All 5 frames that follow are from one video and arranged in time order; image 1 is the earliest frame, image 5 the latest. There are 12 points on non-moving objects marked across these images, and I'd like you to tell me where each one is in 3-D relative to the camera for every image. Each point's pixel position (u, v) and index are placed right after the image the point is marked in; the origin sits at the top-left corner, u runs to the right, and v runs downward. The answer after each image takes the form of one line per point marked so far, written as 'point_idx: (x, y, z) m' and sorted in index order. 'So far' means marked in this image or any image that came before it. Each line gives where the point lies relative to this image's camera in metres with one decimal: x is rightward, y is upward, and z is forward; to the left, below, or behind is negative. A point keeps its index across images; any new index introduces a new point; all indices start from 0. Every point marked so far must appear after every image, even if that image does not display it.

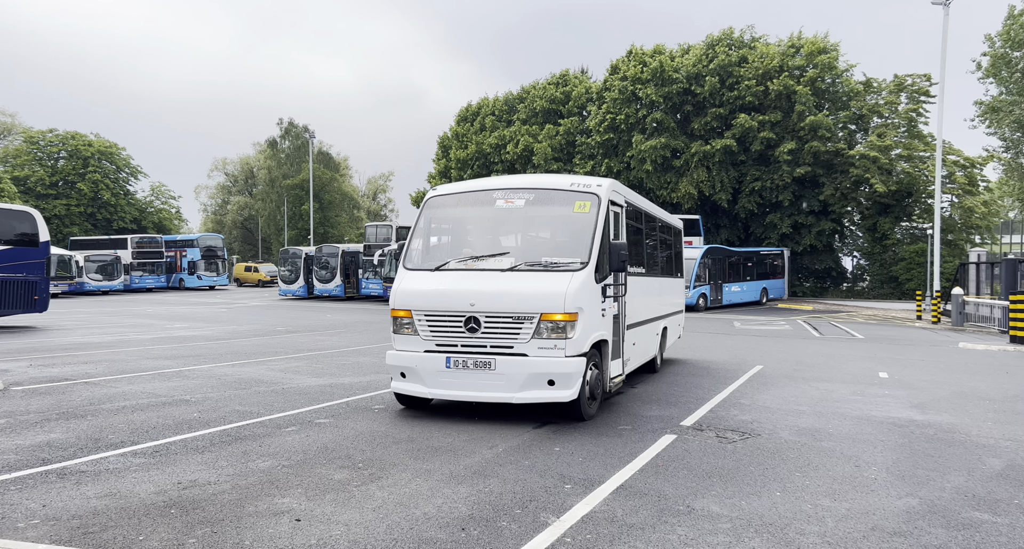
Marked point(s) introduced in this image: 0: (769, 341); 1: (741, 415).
0: (+6.9, -1.8, +18.7) m
1: (+2.7, -1.6, +8.2) m
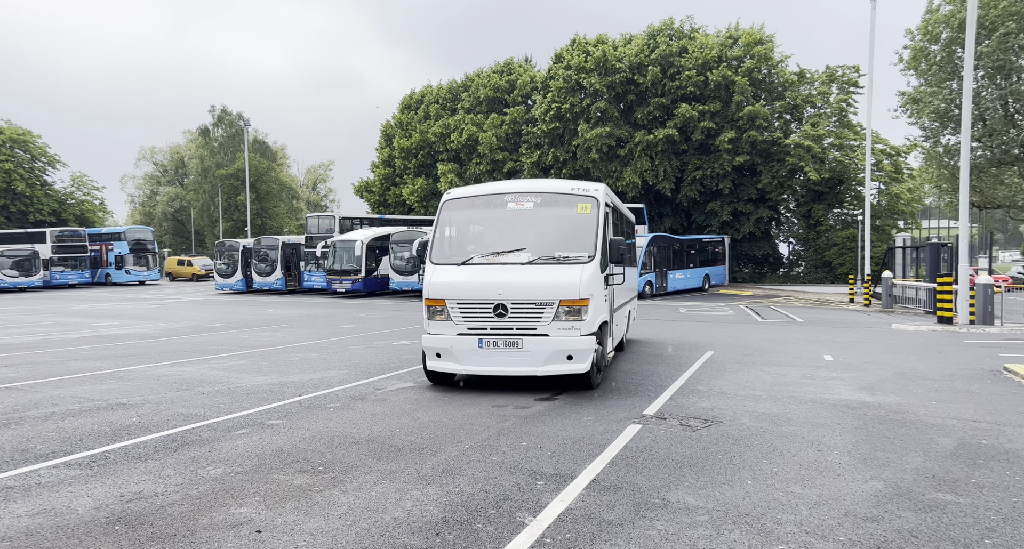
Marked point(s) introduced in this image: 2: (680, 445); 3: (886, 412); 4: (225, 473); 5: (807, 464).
0: (+5.6, -1.4, +19.0) m
1: (+2.2, -1.5, +8.2) m
2: (+1.5, -1.5, +6.1) m
3: (+4.1, -1.5, +7.6) m
4: (-2.2, -1.5, +5.4) m
5: (+2.4, -1.5, +5.6) m
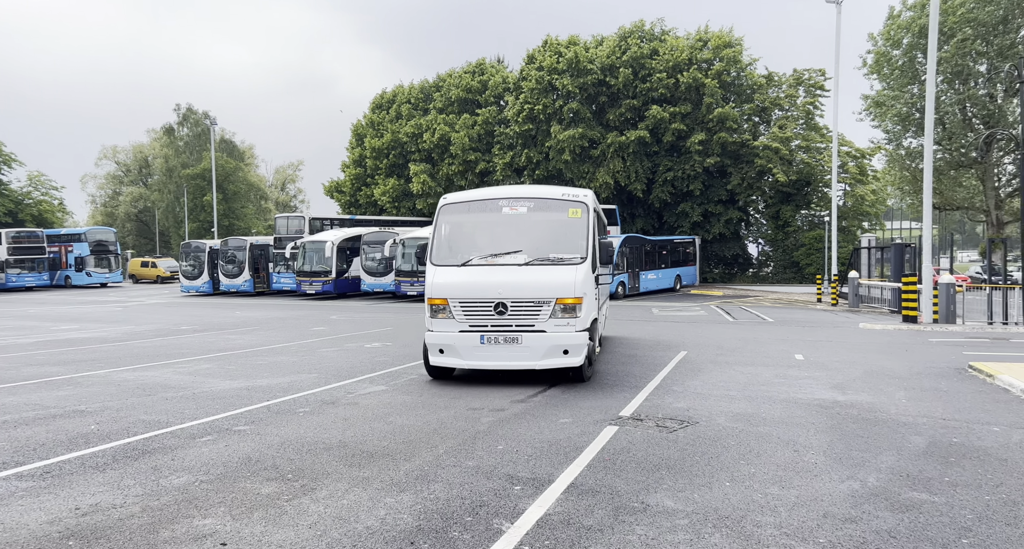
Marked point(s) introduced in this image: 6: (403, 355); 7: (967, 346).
0: (+4.8, -1.4, +19.2) m
1: (+1.9, -1.5, +8.2) m
2: (+1.3, -1.5, +6.1) m
3: (+3.8, -1.5, +7.6) m
4: (-2.4, -1.6, +5.2) m
5: (+2.2, -1.5, +5.5) m
6: (-2.0, -1.5, +13.0) m
7: (+9.1, -1.4, +13.9) m
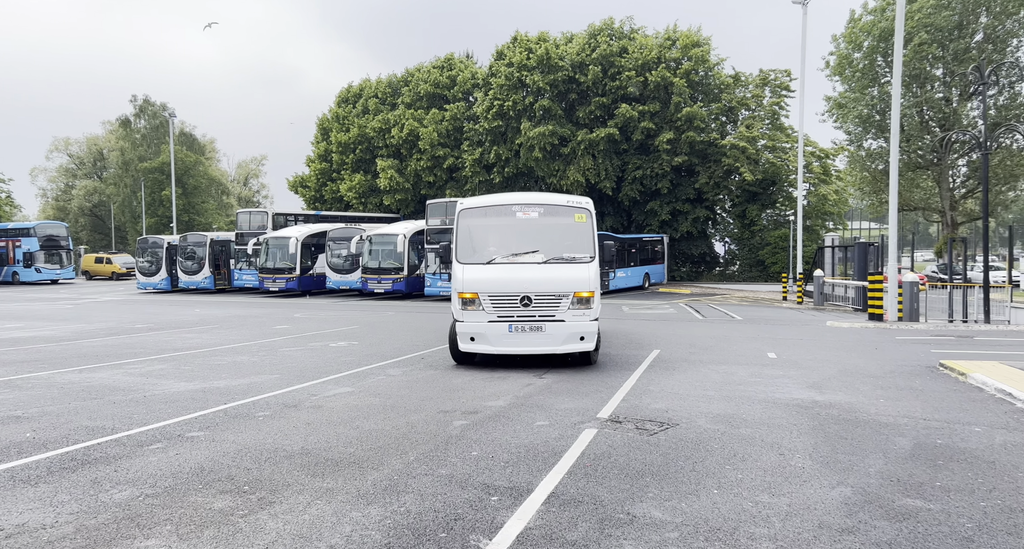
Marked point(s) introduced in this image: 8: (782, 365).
0: (+4.0, -1.4, +19.0) m
1: (+1.6, -1.5, +8.0) m
2: (+1.1, -1.5, +5.8) m
3: (+3.5, -1.5, +7.5) m
4: (-2.6, -1.5, +4.8) m
5: (+2.0, -1.5, +5.3) m
6: (-2.6, -1.4, +12.6) m
7: (+8.5, -1.4, +14.0) m
8: (+4.4, -1.5, +11.3) m
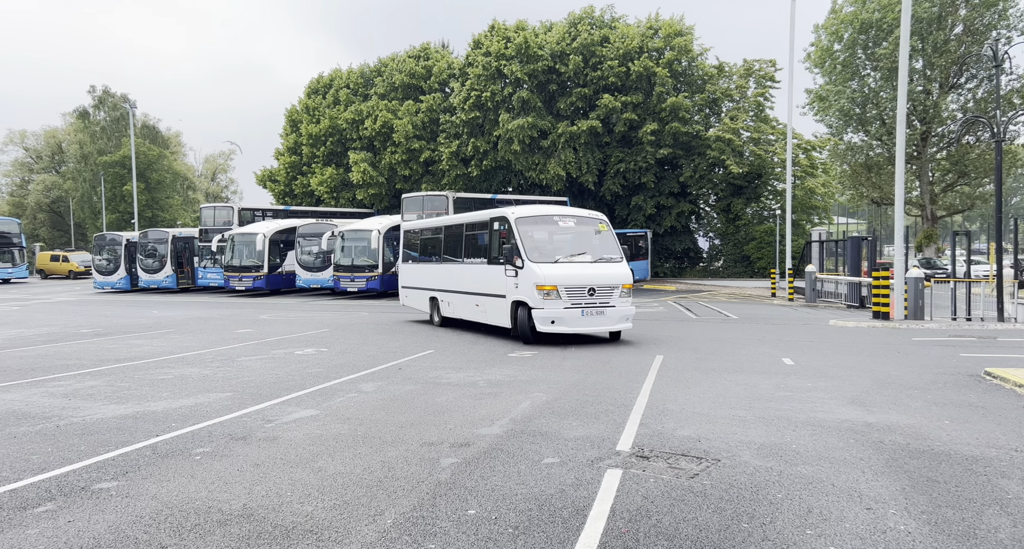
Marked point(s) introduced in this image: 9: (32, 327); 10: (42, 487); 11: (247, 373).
0: (+3.6, -1.3, +17.8) m
1: (+1.6, -1.5, +6.6) m
2: (+1.1, -1.5, +4.5) m
3: (+3.5, -1.5, +6.2) m
4: (-2.5, -1.6, +3.3) m
5: (+2.1, -1.5, +4.0) m
6: (-2.8, -1.4, +11.1) m
7: (+8.3, -1.3, +12.9) m
8: (+4.2, -1.4, +10.0) m
9: (-13.2, -1.4, +19.5) m
10: (-3.4, -1.5, +5.1) m
11: (-4.0, -1.5, +10.3) m
